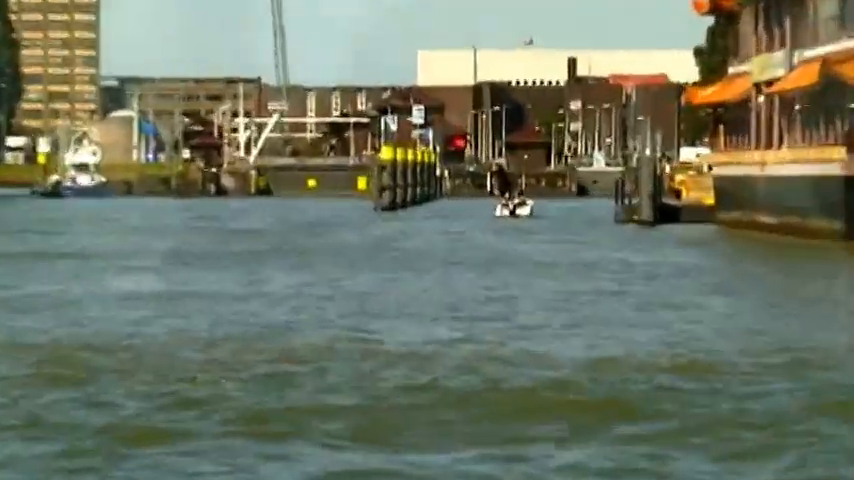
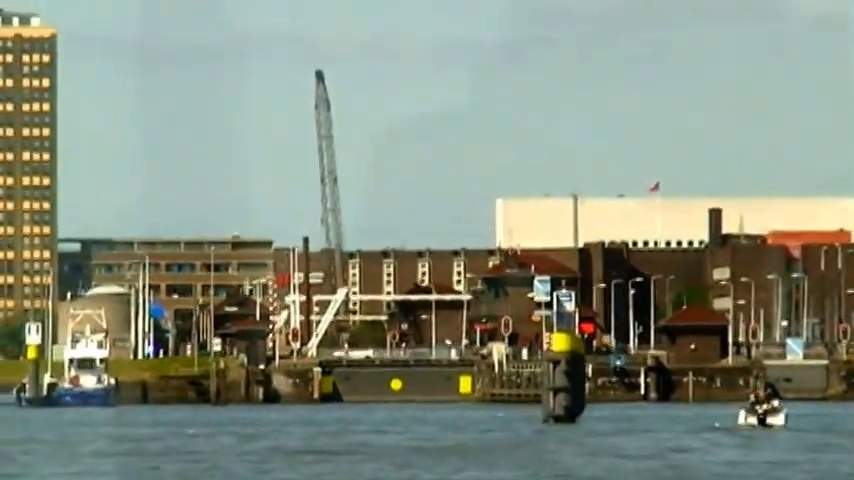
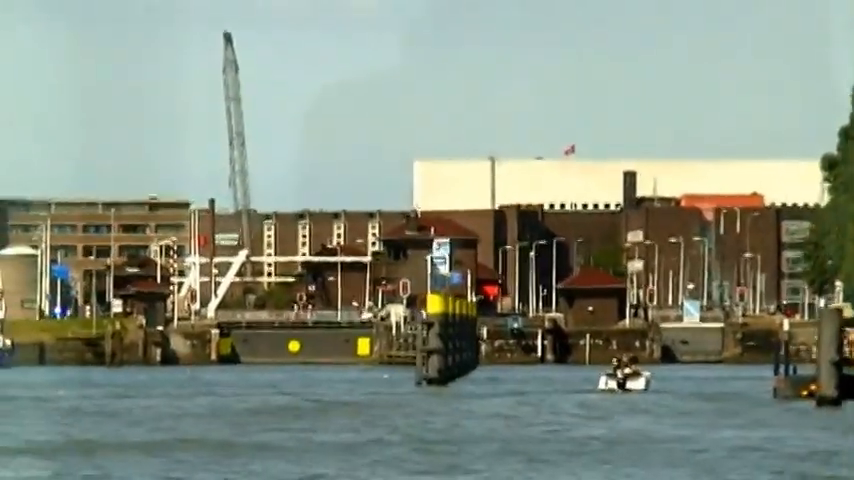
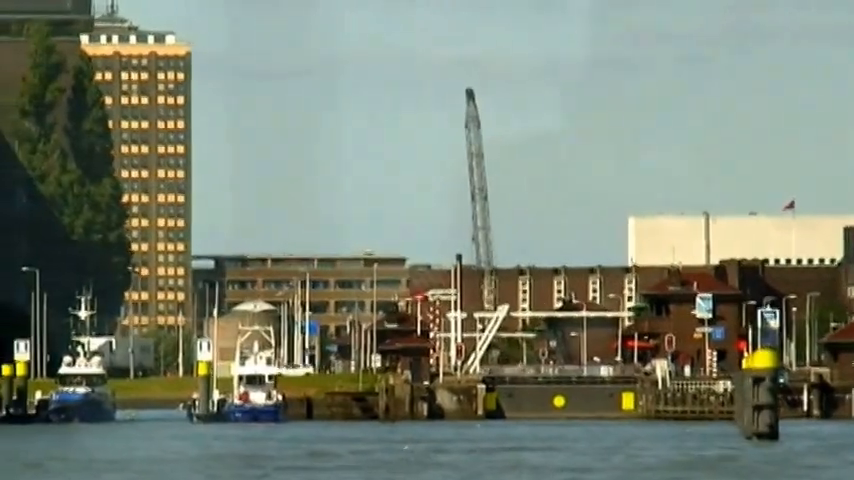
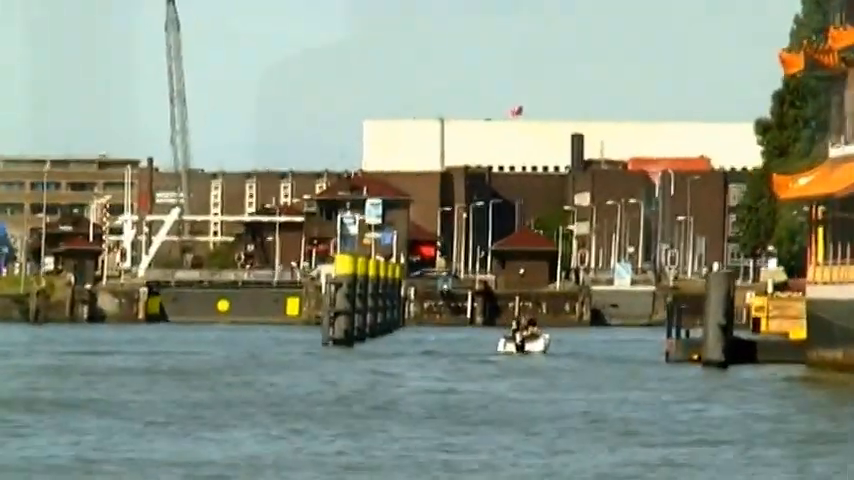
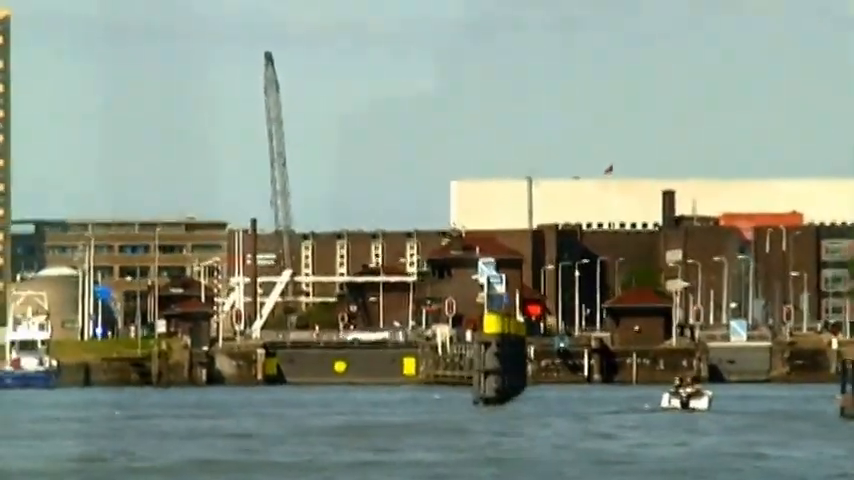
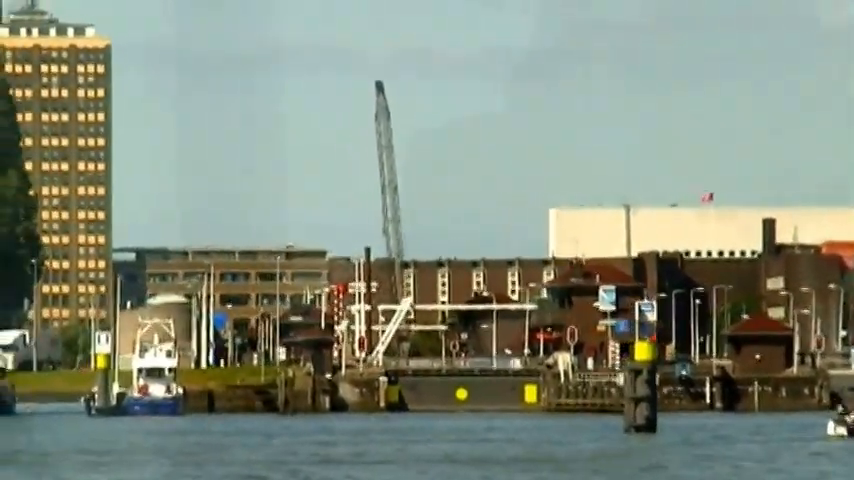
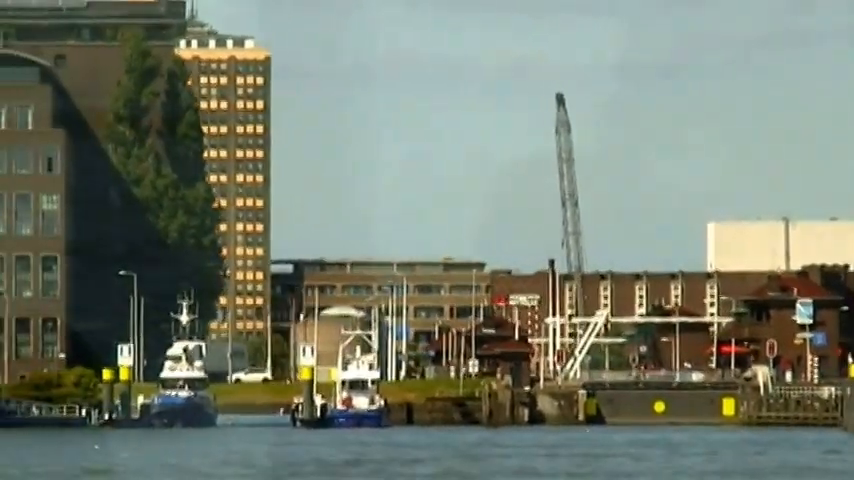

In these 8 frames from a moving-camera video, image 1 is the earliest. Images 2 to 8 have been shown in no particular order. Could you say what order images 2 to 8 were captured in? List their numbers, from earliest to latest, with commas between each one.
5, 3, 6, 2, 7, 4, 8
